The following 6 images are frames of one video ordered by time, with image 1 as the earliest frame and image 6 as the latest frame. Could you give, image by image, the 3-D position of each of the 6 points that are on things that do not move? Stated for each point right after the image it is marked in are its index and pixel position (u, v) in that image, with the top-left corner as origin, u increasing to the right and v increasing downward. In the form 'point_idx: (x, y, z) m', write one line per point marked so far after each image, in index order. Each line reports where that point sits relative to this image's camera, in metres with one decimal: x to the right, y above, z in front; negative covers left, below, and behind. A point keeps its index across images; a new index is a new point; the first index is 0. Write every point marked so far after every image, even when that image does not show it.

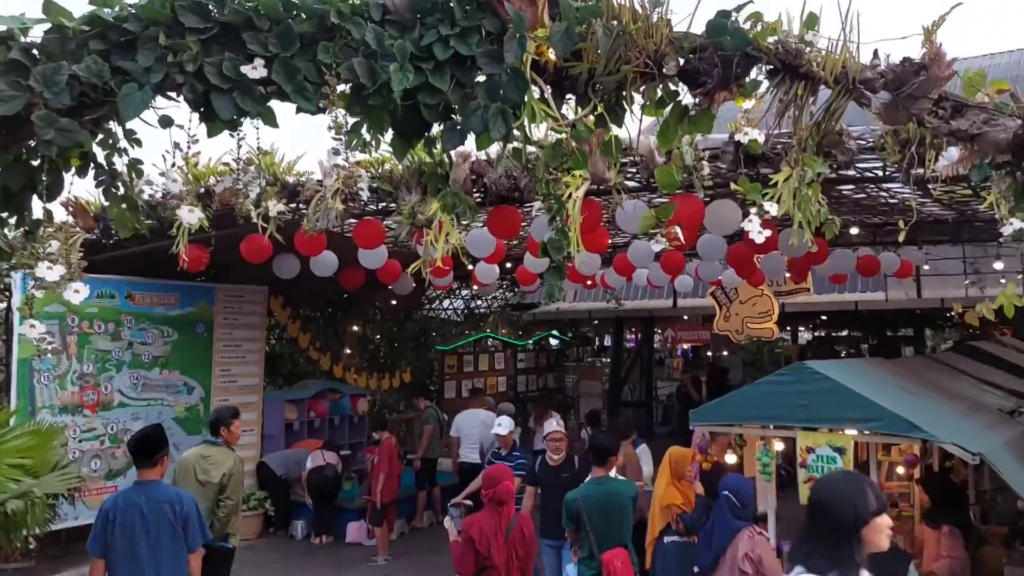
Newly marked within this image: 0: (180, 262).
0: (-2.8, +0.2, +6.9) m
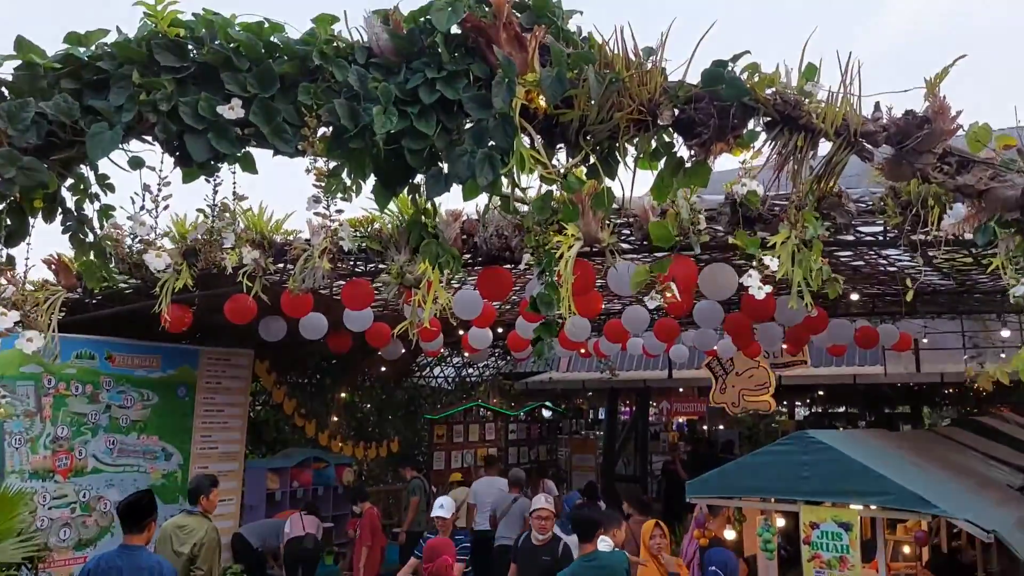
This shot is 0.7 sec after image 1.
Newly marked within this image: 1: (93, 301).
0: (-2.8, -0.3, +6.7) m
1: (-3.7, -0.1, +7.3) m
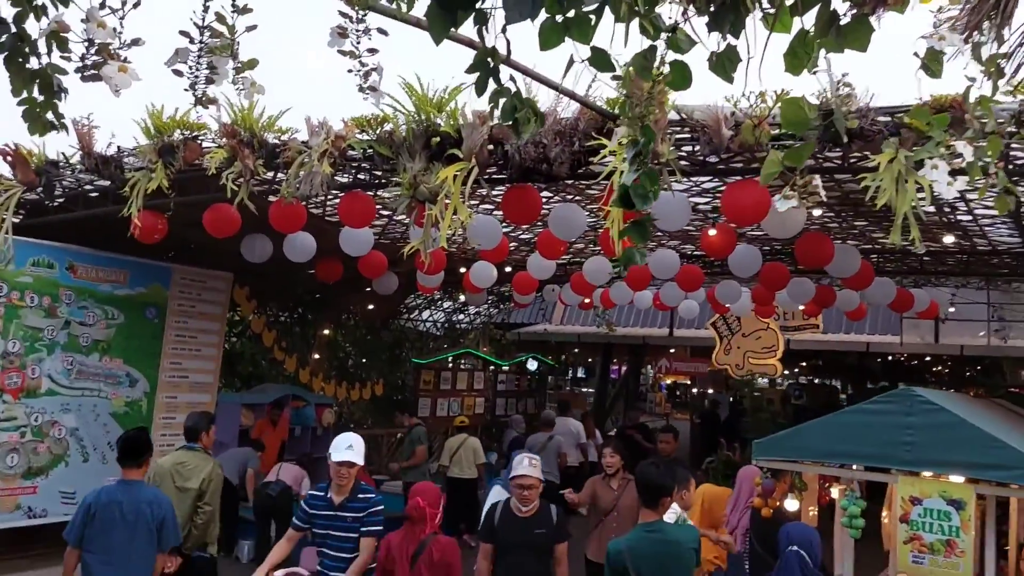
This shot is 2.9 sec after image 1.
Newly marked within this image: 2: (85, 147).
0: (-2.7, +0.4, +5.9) m
1: (-3.5, +0.6, +6.4) m
2: (-3.0, +1.0, +5.8) m
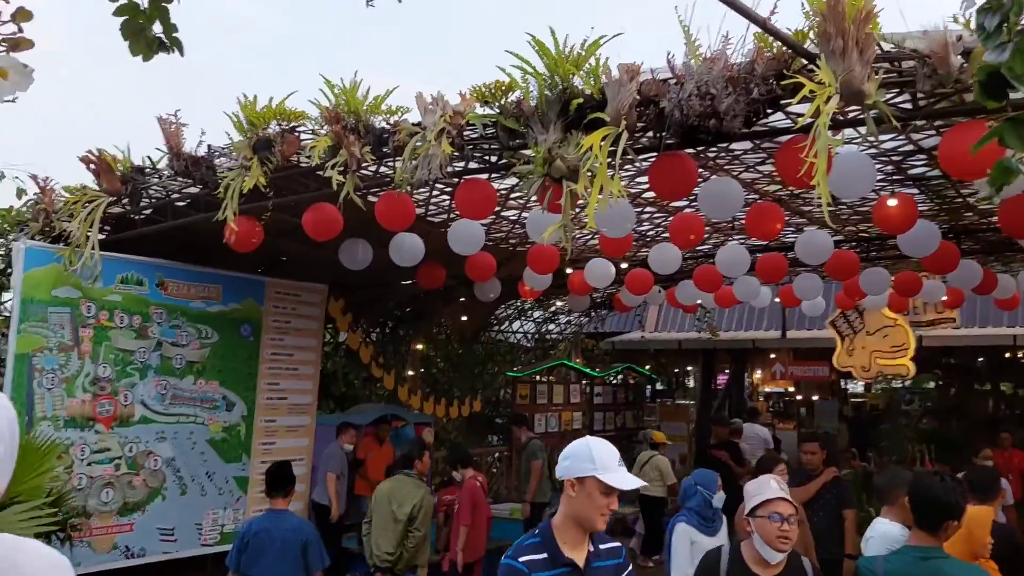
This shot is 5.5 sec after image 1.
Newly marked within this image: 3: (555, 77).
0: (-1.9, +0.3, +5.4) m
1: (-2.7, +0.5, +5.9) m
2: (-2.2, +0.9, +5.3) m
3: (+0.2, +1.0, +4.0) m
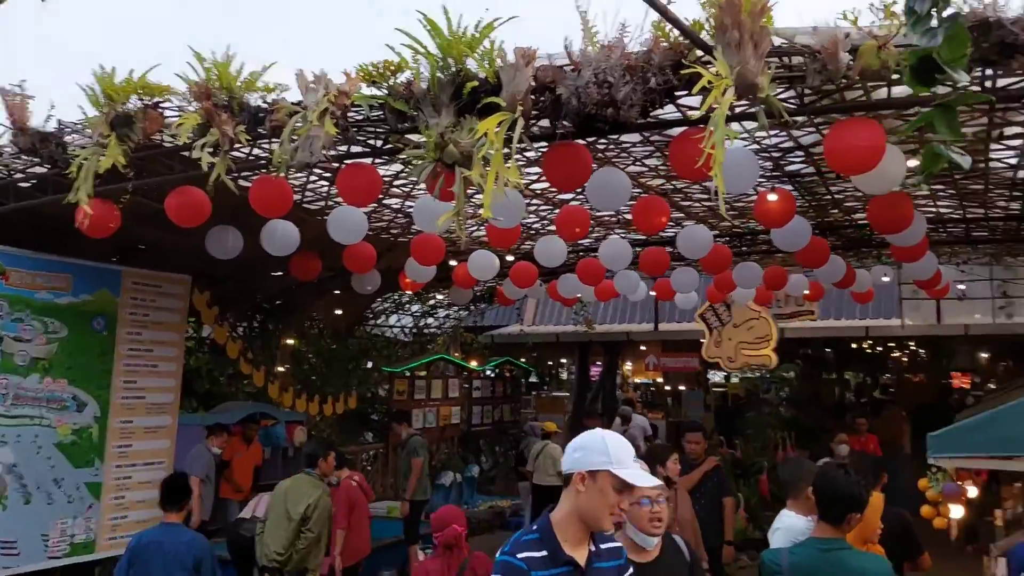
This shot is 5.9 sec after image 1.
0: (-2.5, +0.4, +4.9) m
1: (-3.4, +0.6, +5.3) m
2: (-2.8, +1.0, +4.8) m
3: (-0.3, +1.1, +3.8) m
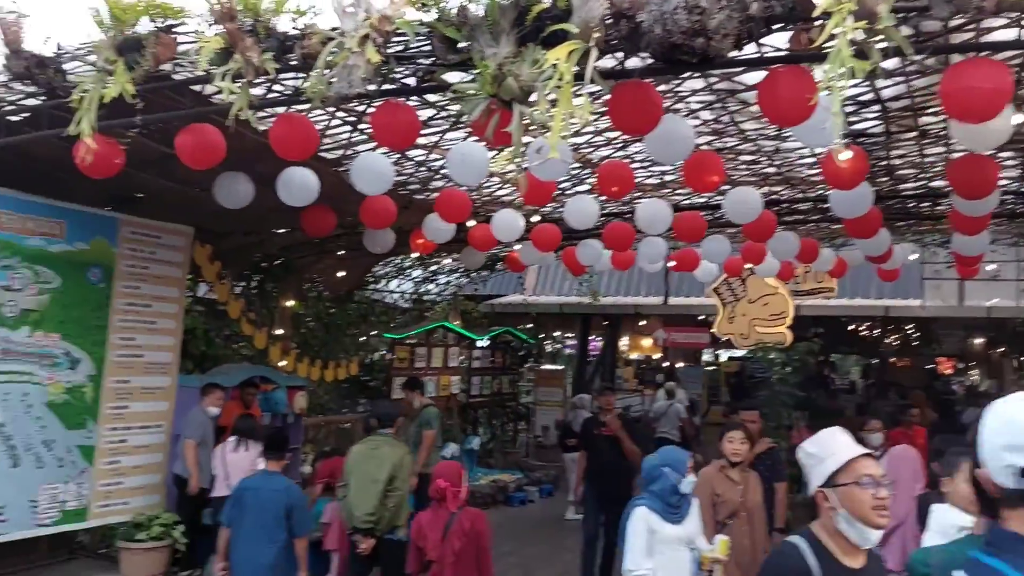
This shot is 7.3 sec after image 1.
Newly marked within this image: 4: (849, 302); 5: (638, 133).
0: (-2.3, +0.7, +4.4) m
1: (-3.2, +0.9, +4.8) m
2: (-2.6, +1.3, +4.3) m
3: (0.0, +1.3, +3.4) m
4: (+4.3, -0.2, +10.6) m
5: (+0.5, +0.7, +3.6) m
